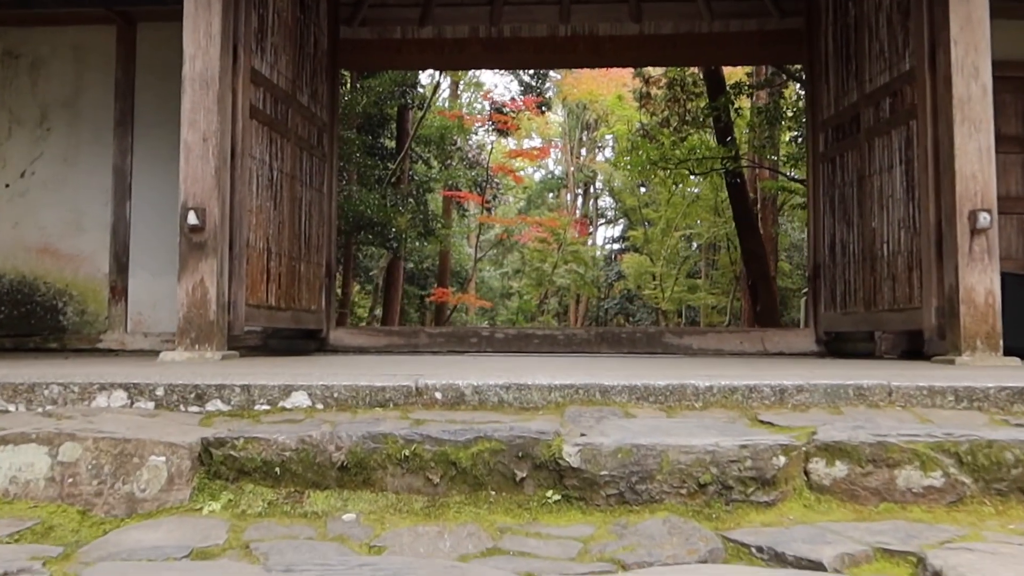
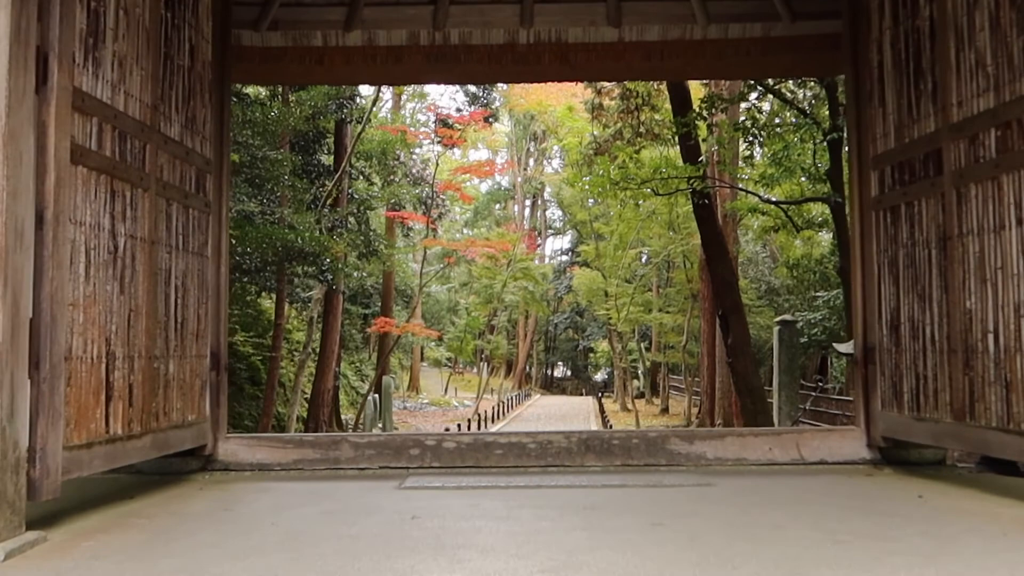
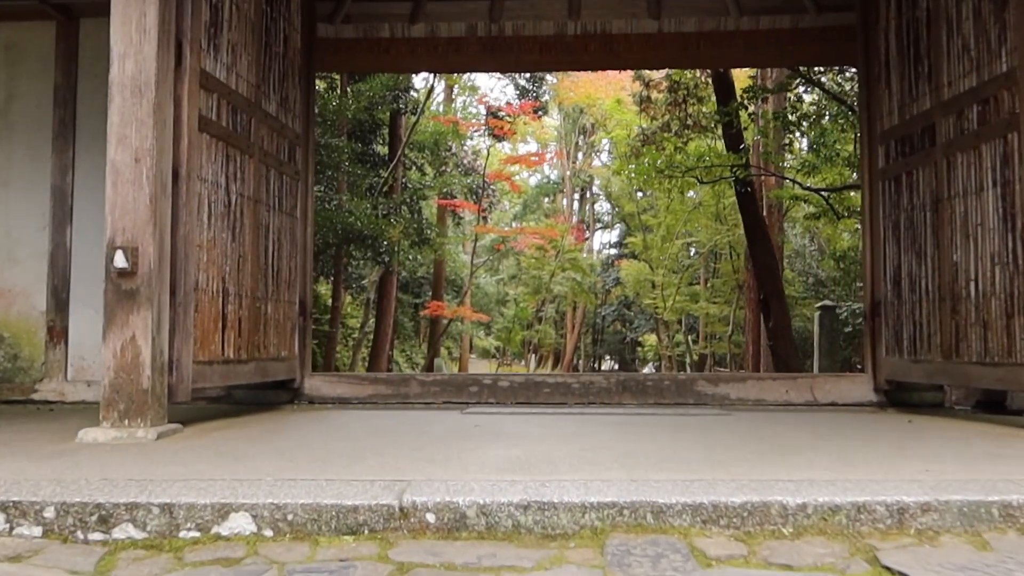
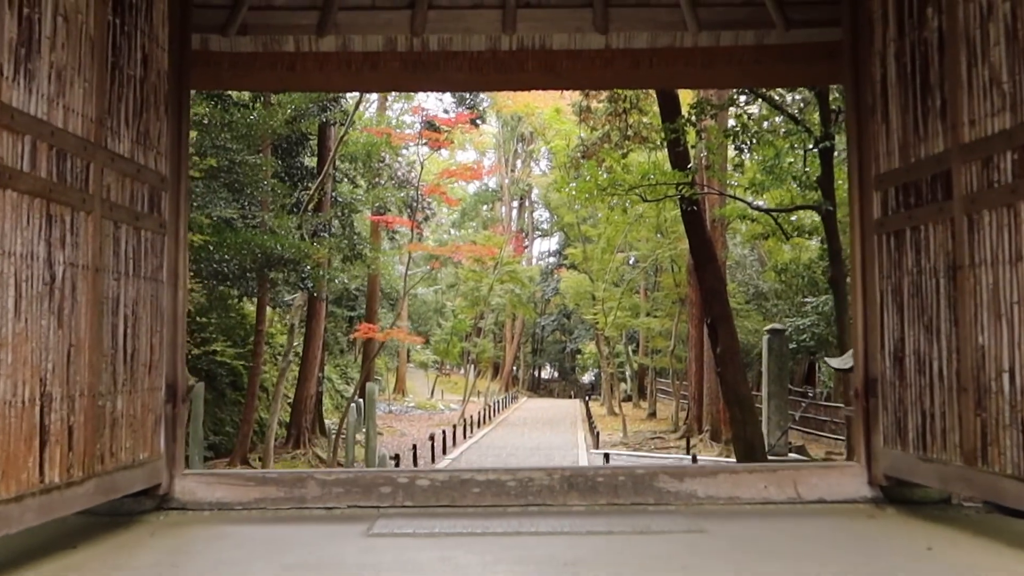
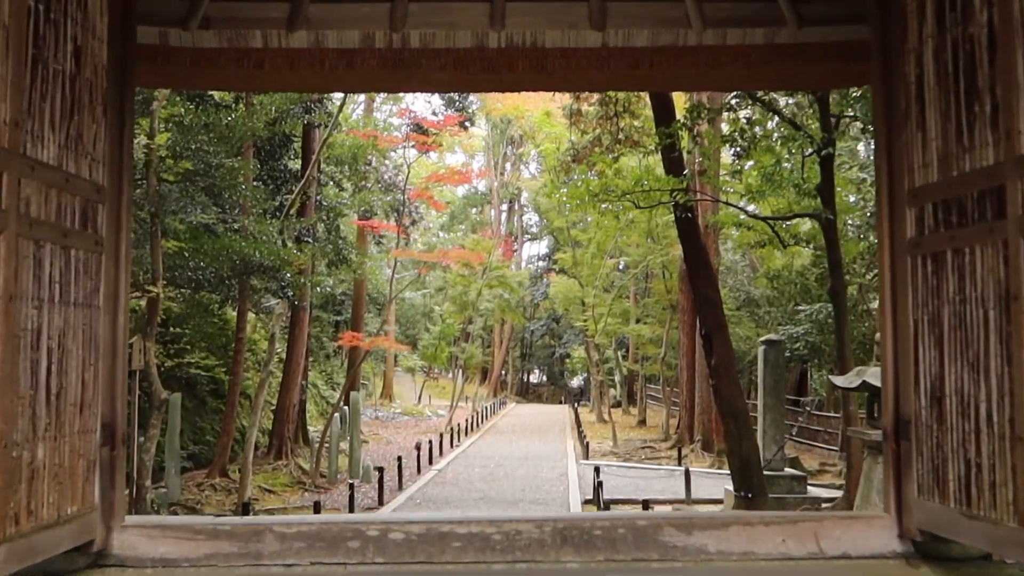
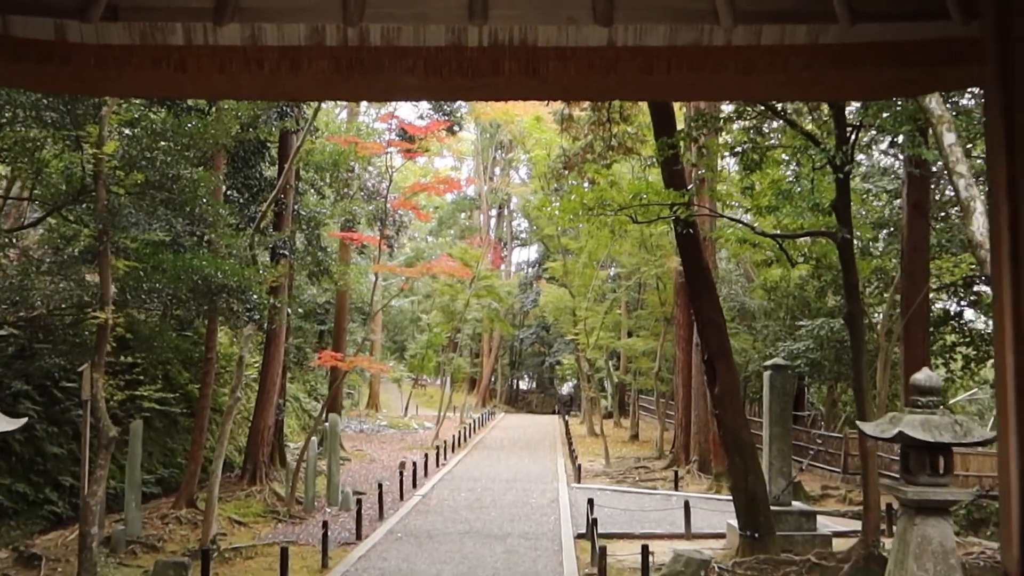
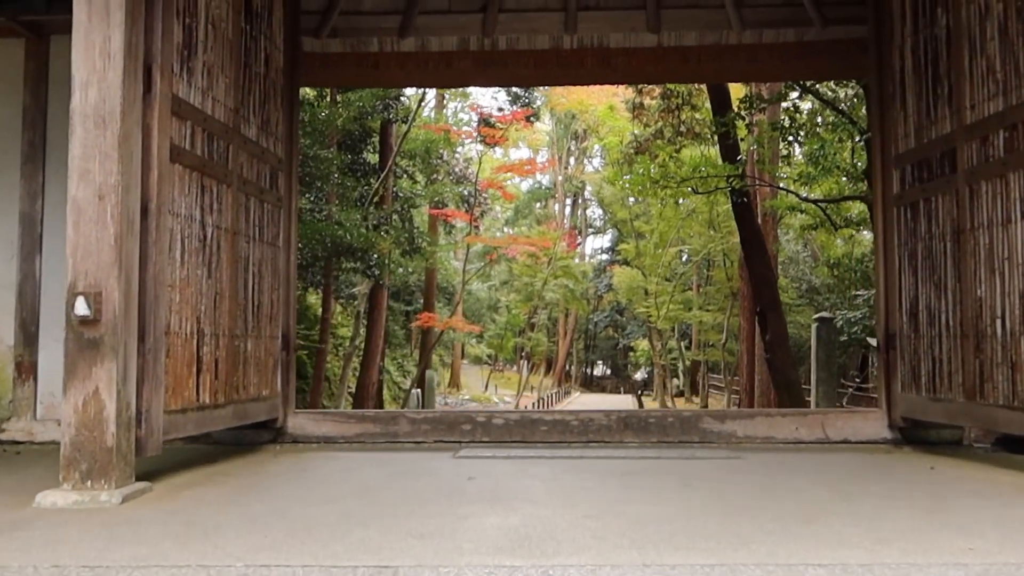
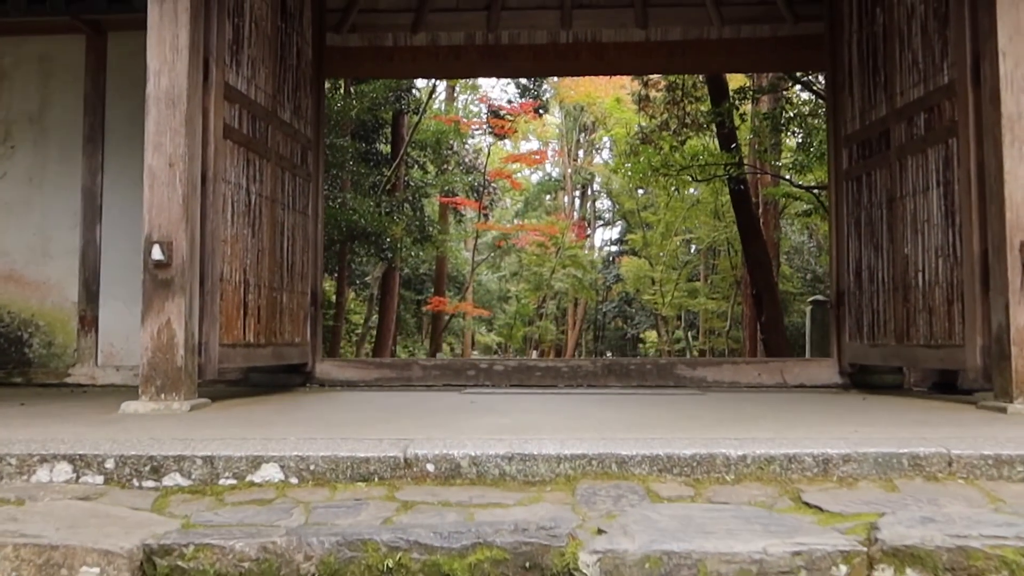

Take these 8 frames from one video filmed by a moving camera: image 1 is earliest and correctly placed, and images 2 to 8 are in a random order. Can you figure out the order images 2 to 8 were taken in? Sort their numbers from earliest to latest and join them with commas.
8, 3, 7, 2, 4, 5, 6
